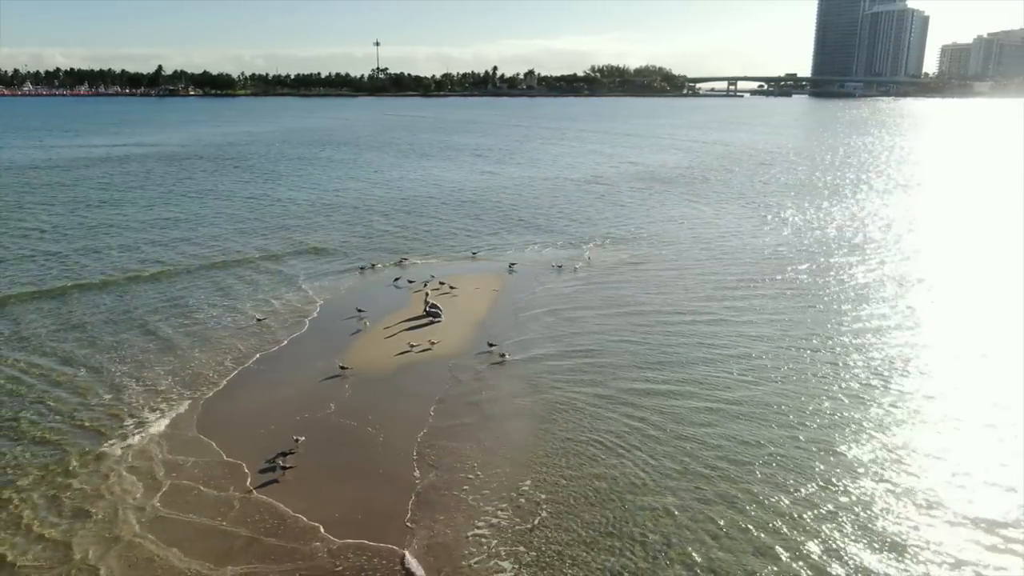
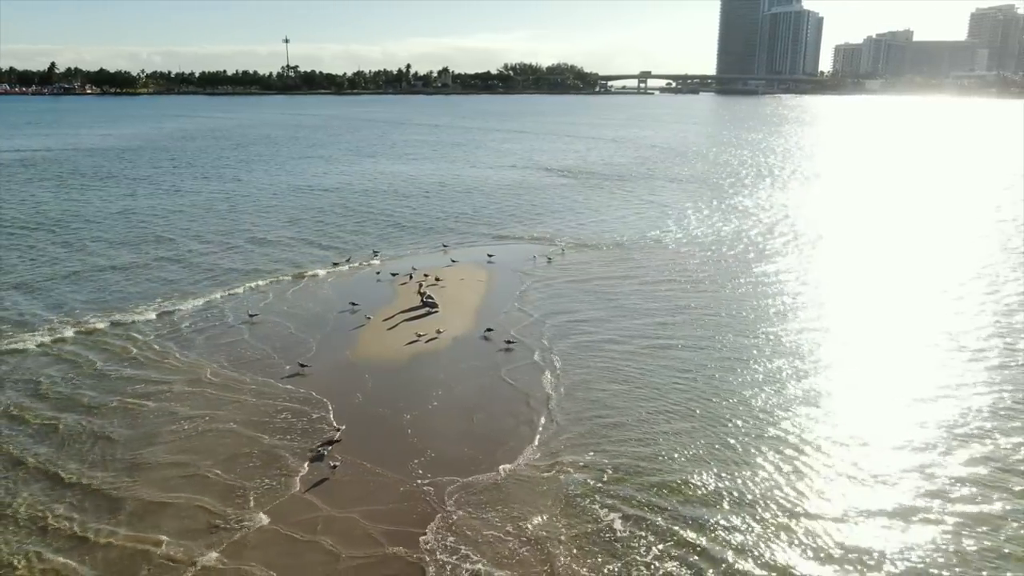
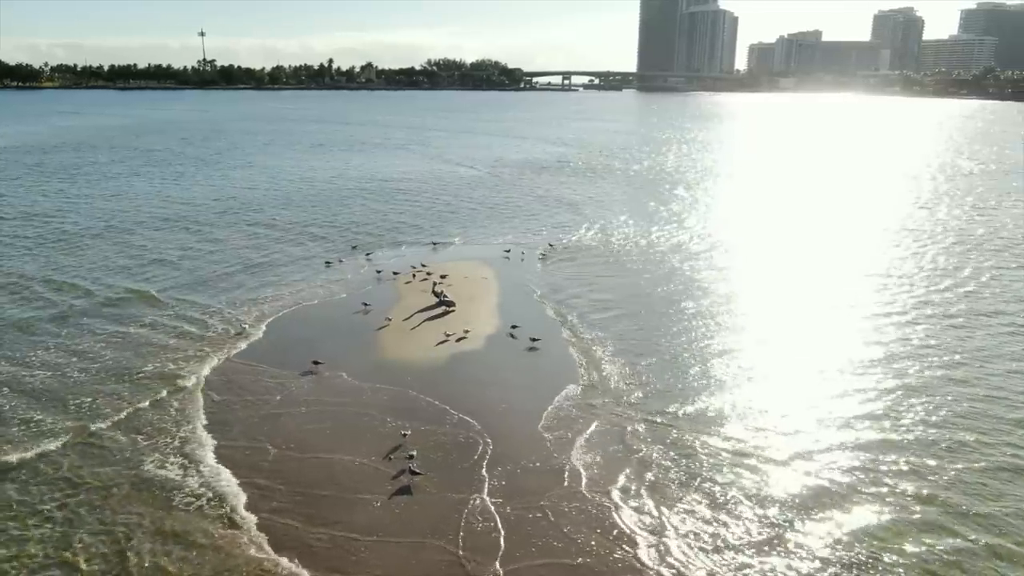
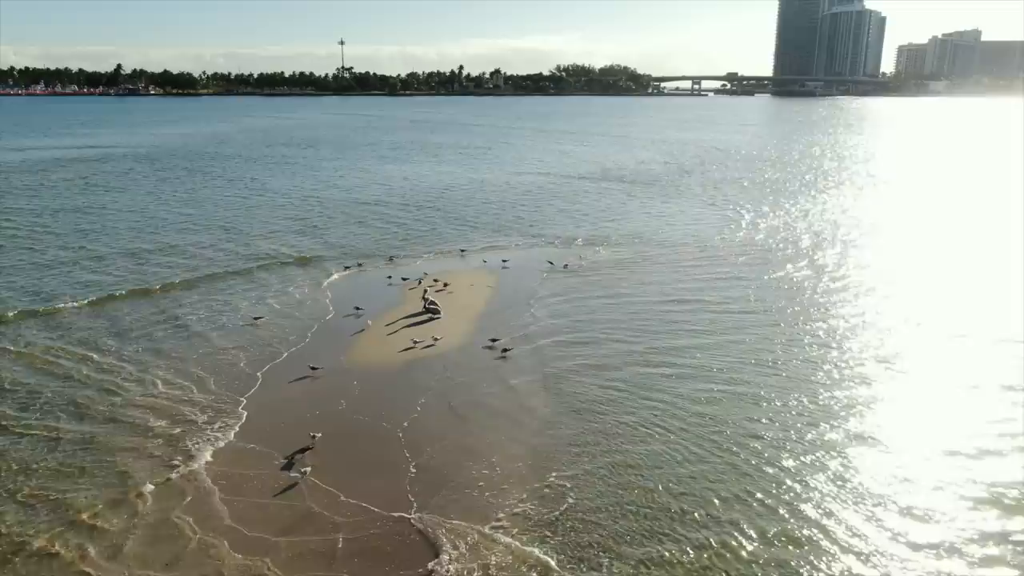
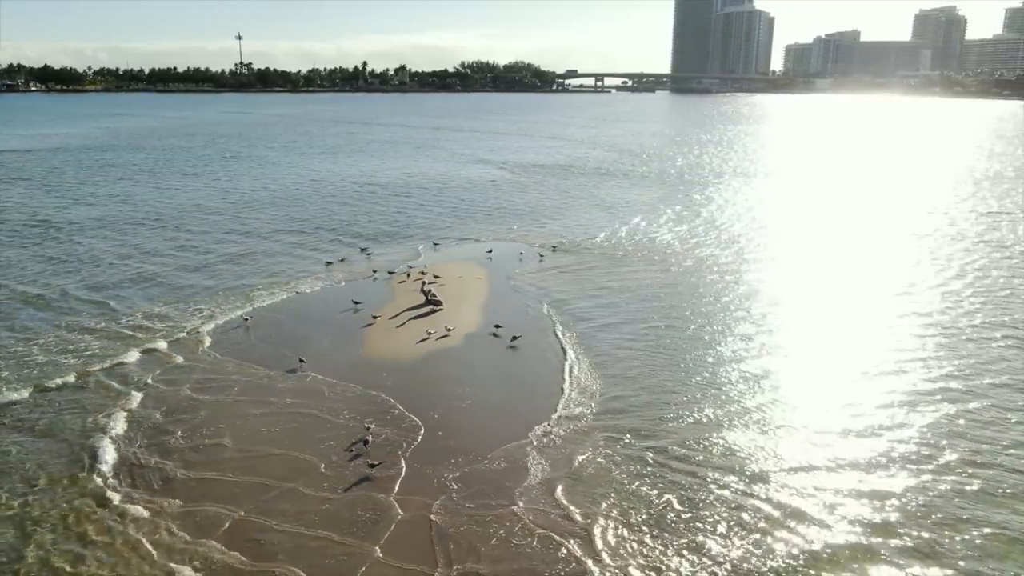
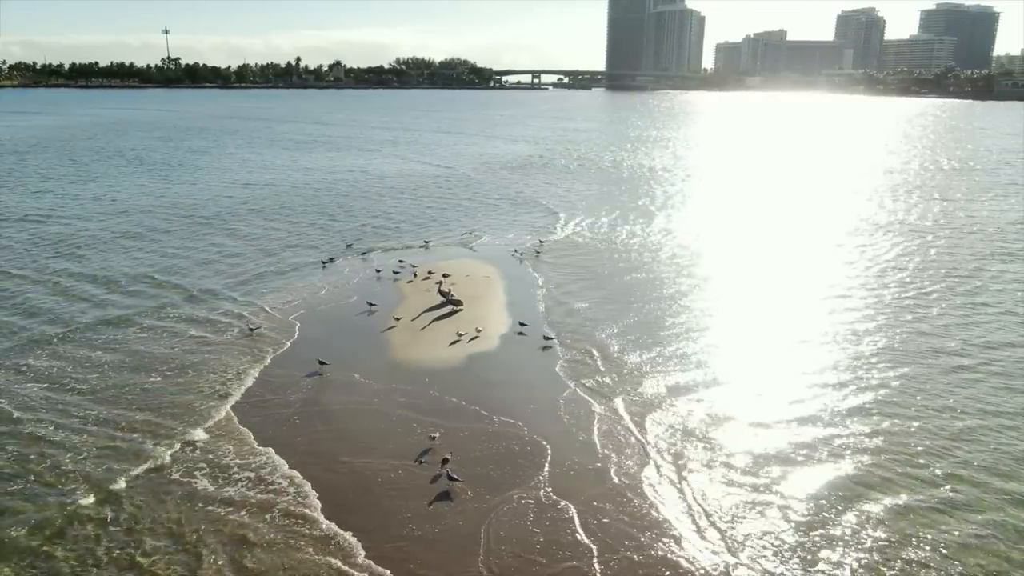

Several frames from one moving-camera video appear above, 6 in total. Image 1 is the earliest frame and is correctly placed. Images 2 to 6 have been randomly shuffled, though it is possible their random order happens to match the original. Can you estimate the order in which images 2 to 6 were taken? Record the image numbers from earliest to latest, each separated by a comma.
4, 2, 5, 3, 6
